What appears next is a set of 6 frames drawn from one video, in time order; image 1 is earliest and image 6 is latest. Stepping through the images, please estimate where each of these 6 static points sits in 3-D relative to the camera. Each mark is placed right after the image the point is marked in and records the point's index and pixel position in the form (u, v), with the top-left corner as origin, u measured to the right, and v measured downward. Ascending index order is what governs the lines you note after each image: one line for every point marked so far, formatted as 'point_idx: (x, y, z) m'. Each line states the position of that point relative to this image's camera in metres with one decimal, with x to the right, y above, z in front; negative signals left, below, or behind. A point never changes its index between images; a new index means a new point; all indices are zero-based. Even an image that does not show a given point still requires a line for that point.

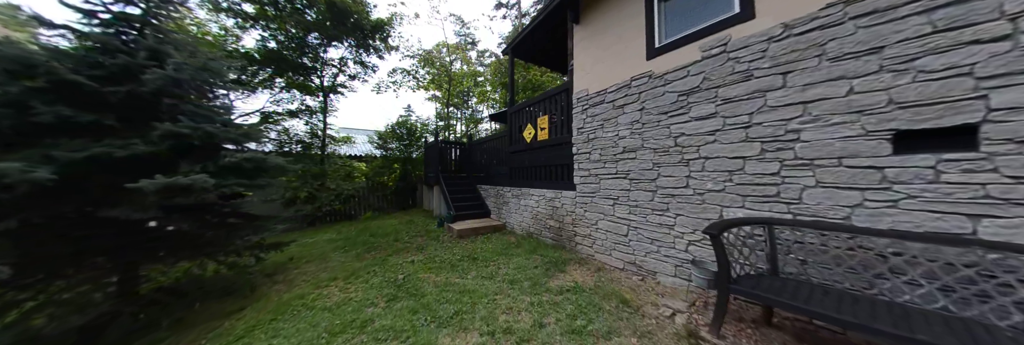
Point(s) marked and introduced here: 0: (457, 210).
0: (-1.4, -0.9, +5.8) m
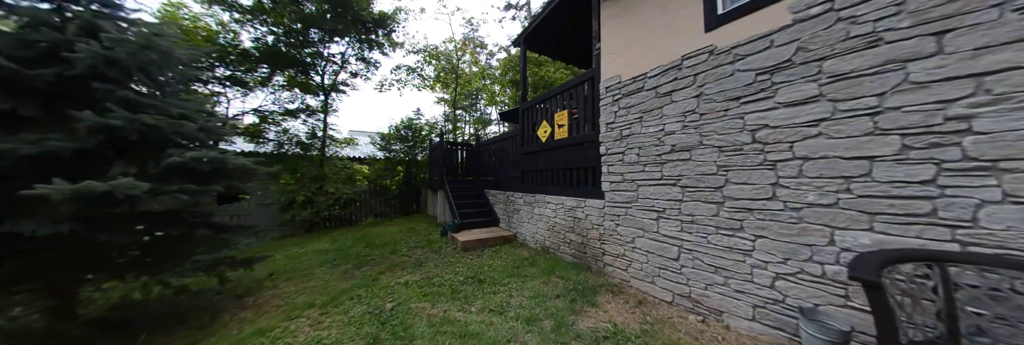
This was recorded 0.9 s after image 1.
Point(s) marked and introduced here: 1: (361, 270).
0: (-1.2, -1.0, +5.1) m
1: (-2.4, -1.6, +3.7) m
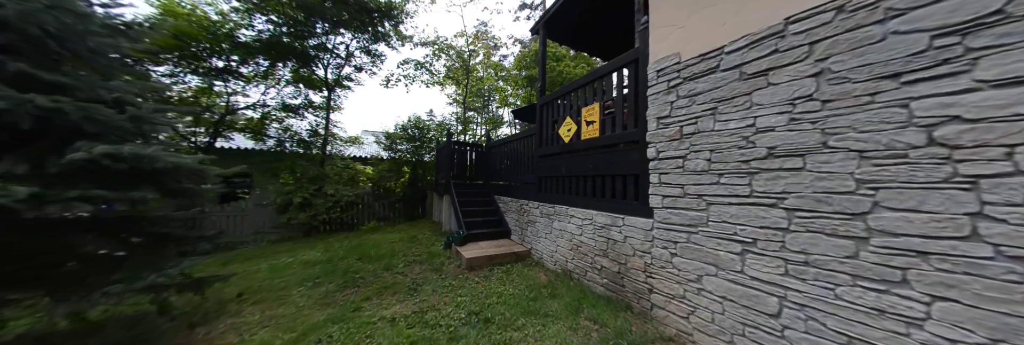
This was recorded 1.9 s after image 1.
0: (-0.9, -1.1, +4.4) m
1: (-2.2, -1.6, +3.0) m
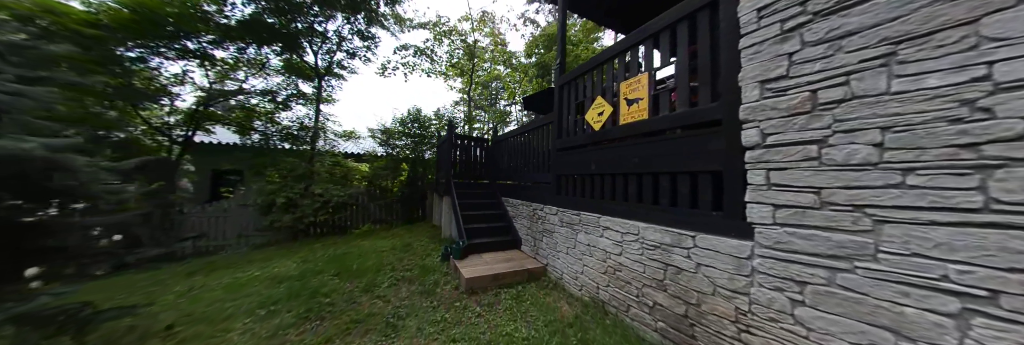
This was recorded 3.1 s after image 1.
0: (-0.7, -1.1, +3.7) m
1: (-2.1, -1.6, +2.3) m
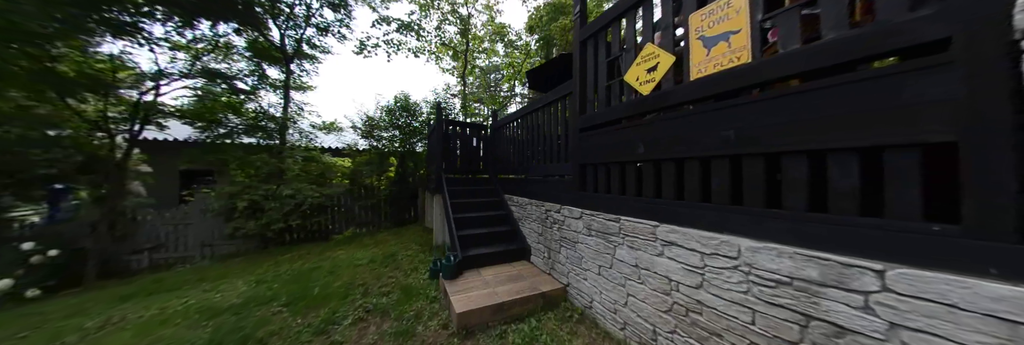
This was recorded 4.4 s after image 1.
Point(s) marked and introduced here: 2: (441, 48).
0: (-0.6, -1.0, +2.9) m
1: (-2.0, -1.5, +1.5) m
2: (-2.2, +3.8, +7.1) m
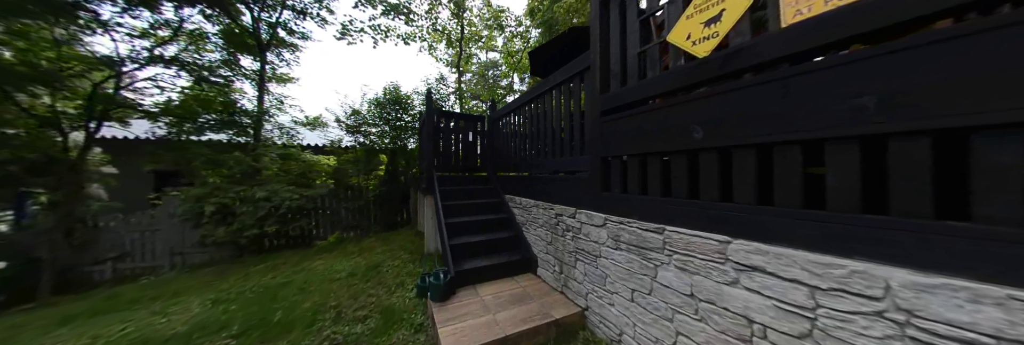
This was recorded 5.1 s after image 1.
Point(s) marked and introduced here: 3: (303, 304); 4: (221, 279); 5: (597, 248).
0: (-0.6, -0.9, +2.5) m
1: (-2.0, -1.5, +1.1) m
2: (-2.3, +3.8, +6.6) m
3: (-2.2, -1.4, +2.5) m
4: (-4.3, -1.5, +3.3) m
5: (+0.7, -0.6, +2.0) m
